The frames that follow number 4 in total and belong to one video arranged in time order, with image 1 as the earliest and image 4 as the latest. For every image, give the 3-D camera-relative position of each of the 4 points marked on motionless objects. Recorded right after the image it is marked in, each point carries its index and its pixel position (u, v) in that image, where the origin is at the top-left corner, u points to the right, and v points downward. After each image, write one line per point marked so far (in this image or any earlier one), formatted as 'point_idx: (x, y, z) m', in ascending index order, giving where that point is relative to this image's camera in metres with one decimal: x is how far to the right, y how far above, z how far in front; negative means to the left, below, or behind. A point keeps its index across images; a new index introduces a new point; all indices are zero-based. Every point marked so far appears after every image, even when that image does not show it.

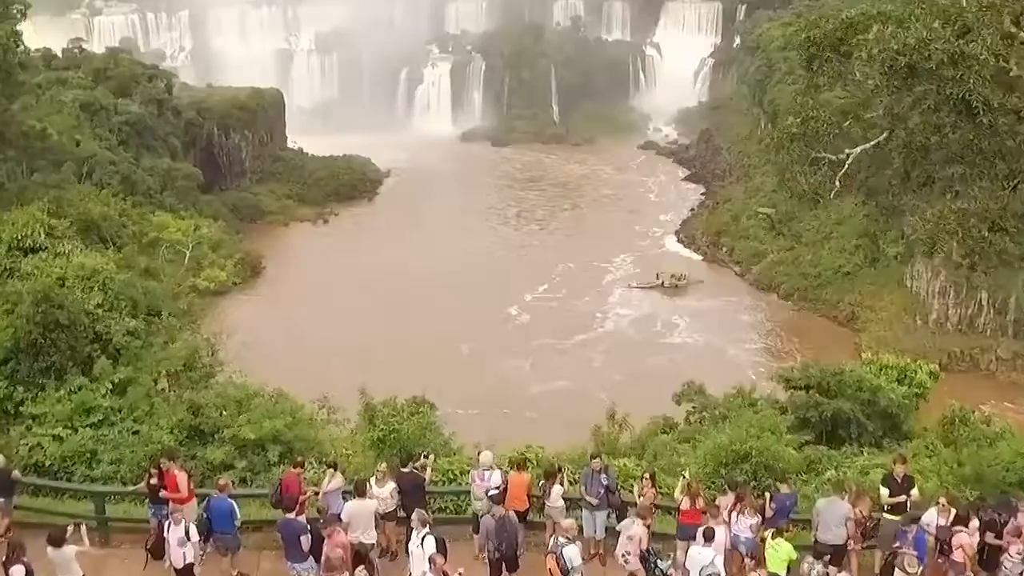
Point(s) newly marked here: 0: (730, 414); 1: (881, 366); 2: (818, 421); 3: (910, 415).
0: (+2.5, -1.5, +11.3) m
1: (+4.6, -1.0, +12.1) m
2: (+3.5, -1.5, +10.9) m
3: (+4.6, -1.5, +11.1) m
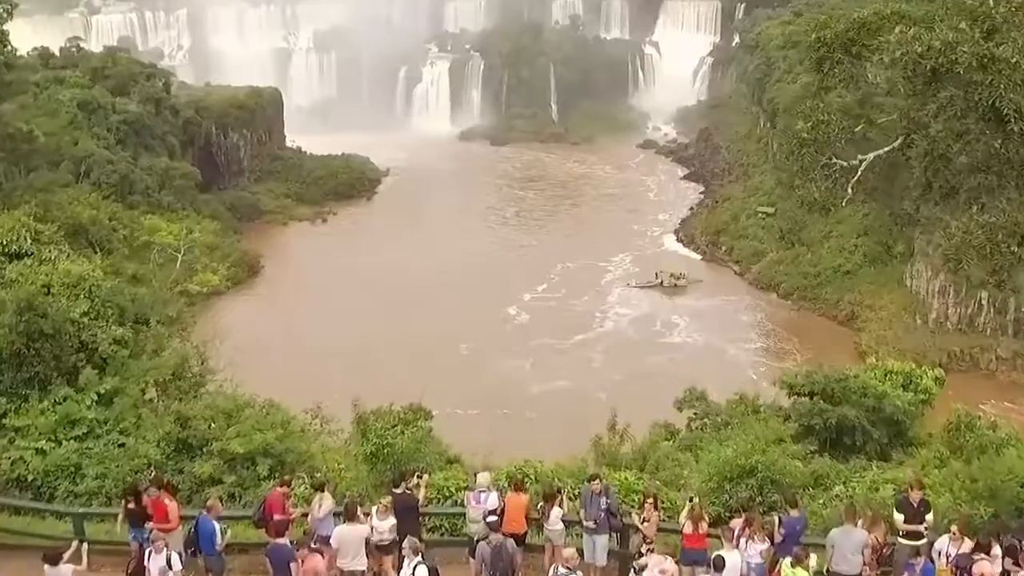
0: (+2.5, -1.6, +11.1) m
1: (+4.6, -1.0, +11.9) m
2: (+3.4, -1.5, +10.7) m
3: (+4.6, -1.5, +10.9) m
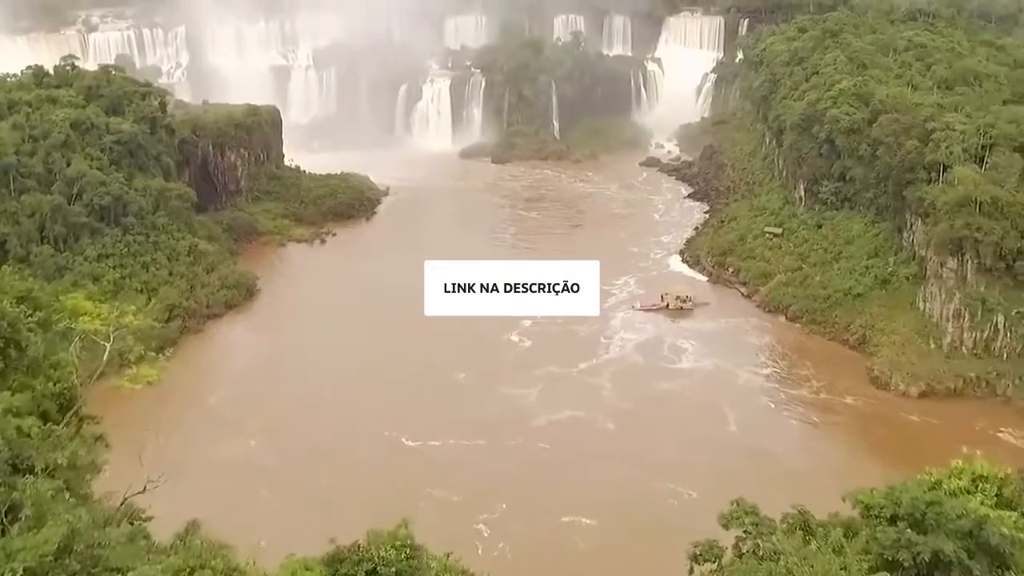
0: (+2.6, -2.4, +8.9) m
1: (+4.7, -1.9, +9.8) m
2: (+3.5, -2.4, +8.5) m
3: (+4.6, -2.4, +8.8) m
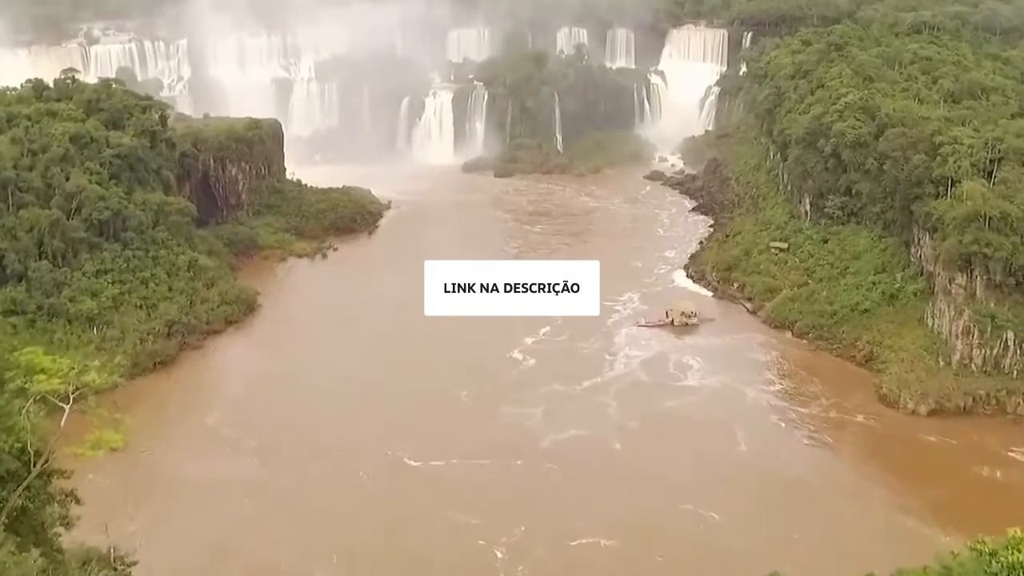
0: (+2.7, -2.9, +7.9) m
1: (+4.8, -2.4, +8.8) m
2: (+3.6, -2.9, +7.5) m
3: (+4.7, -2.8, +7.8) m
